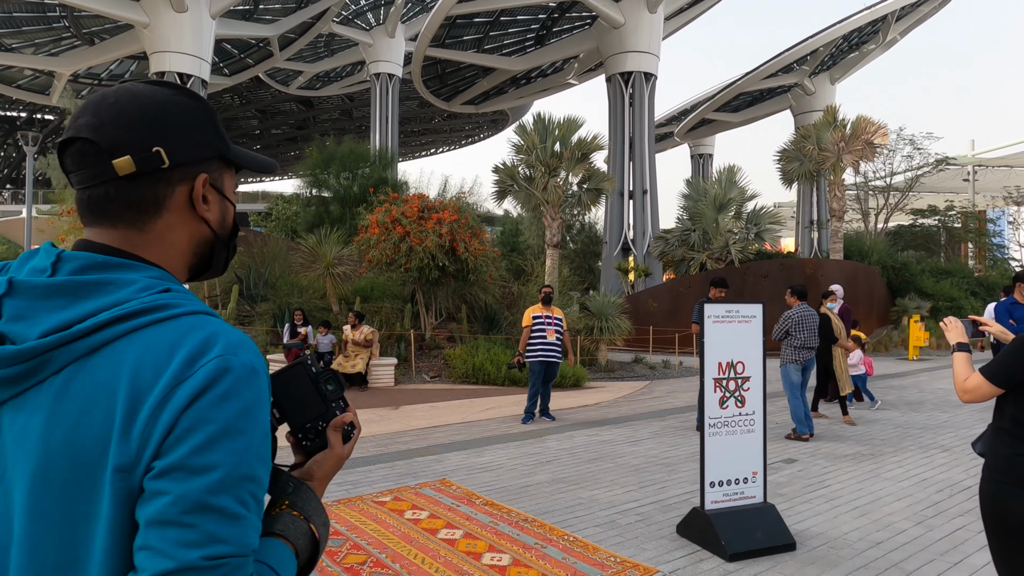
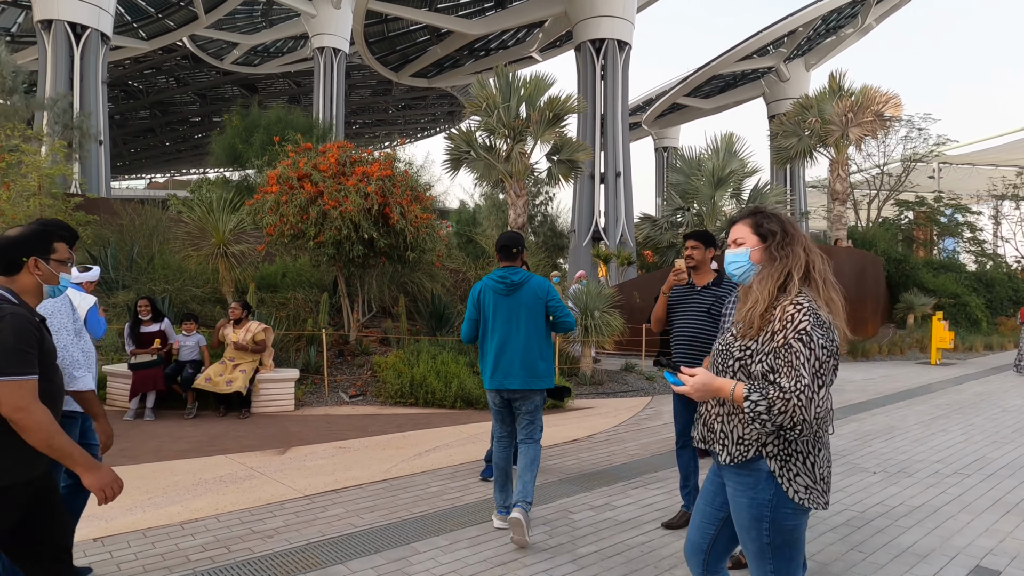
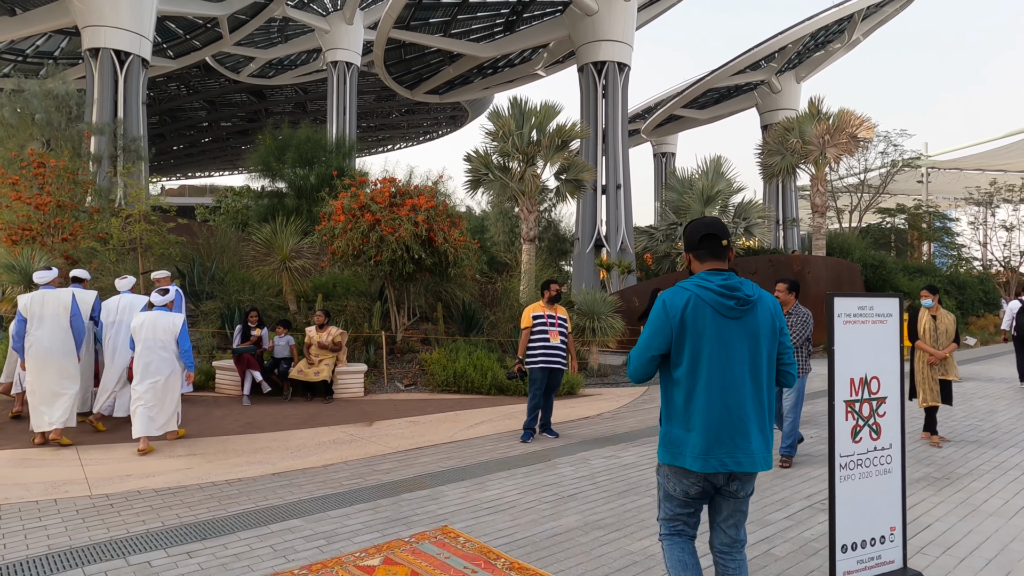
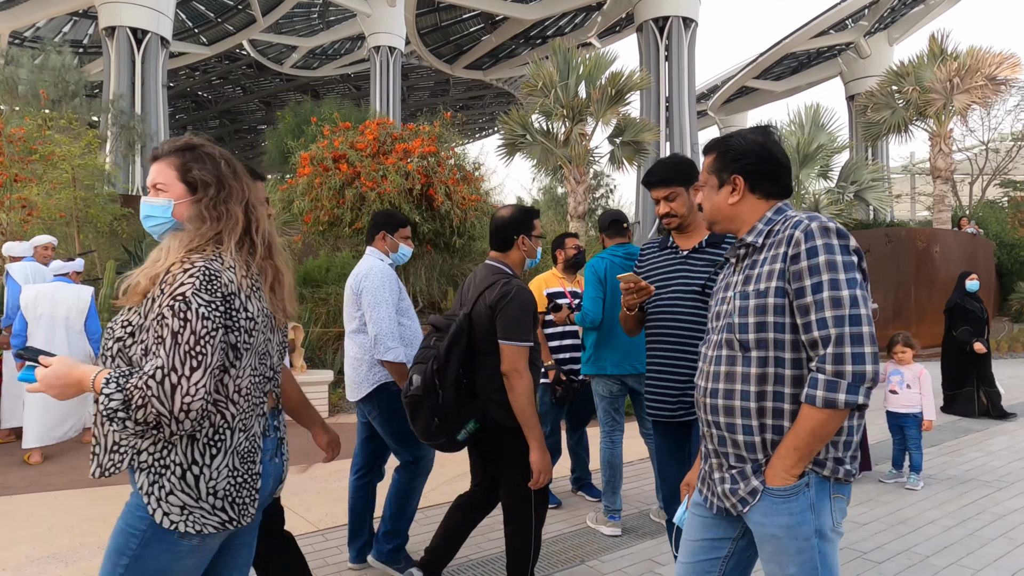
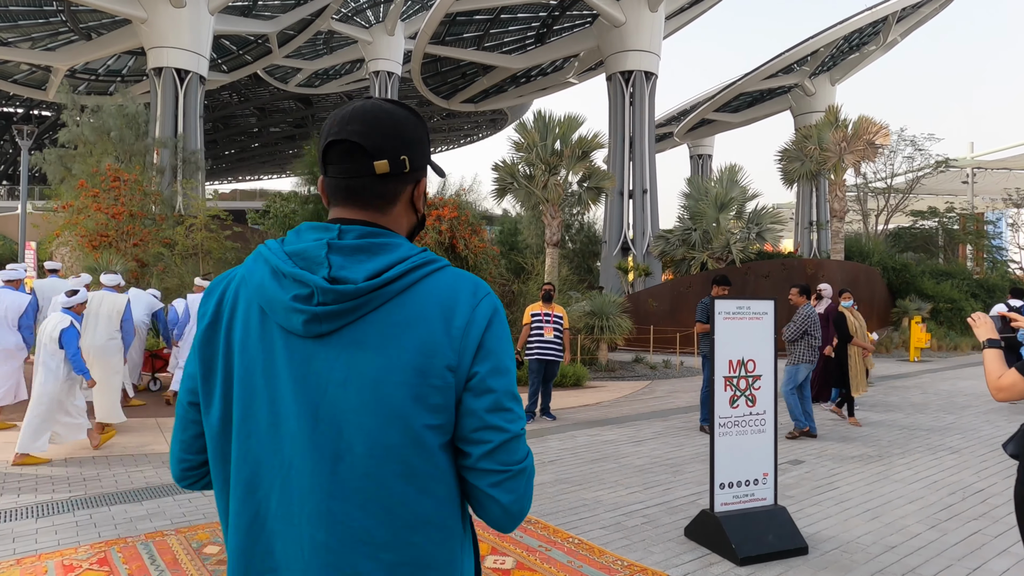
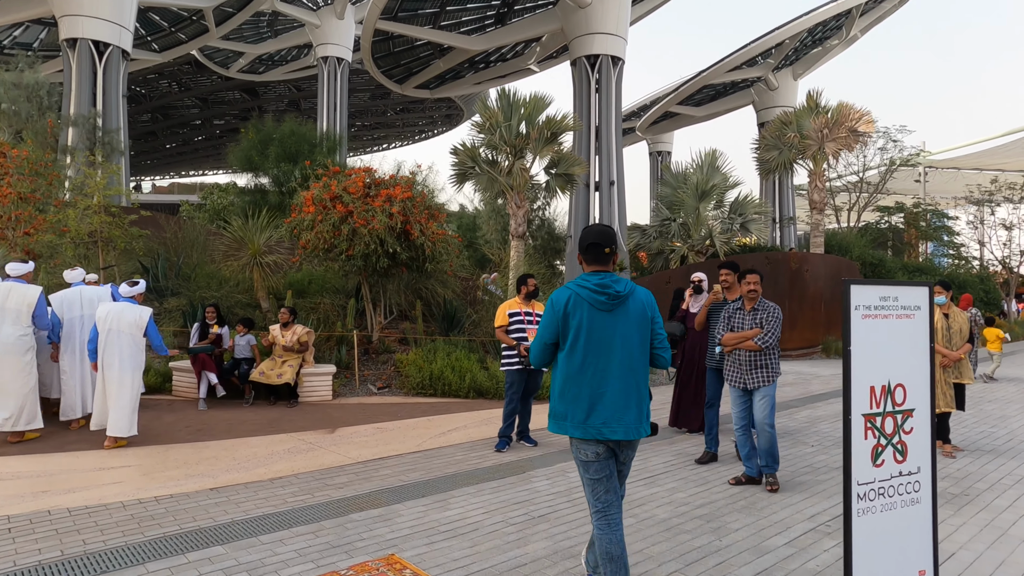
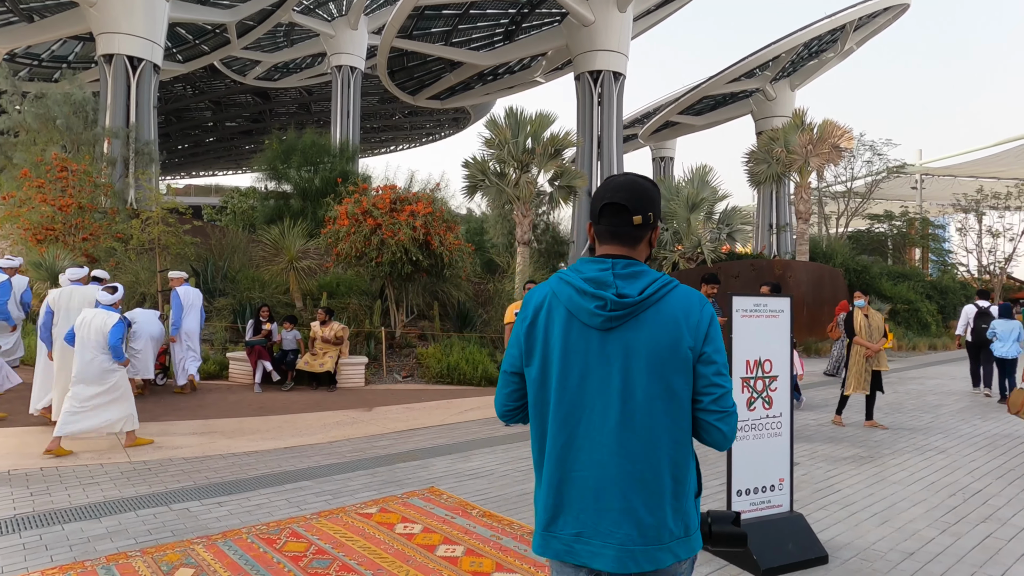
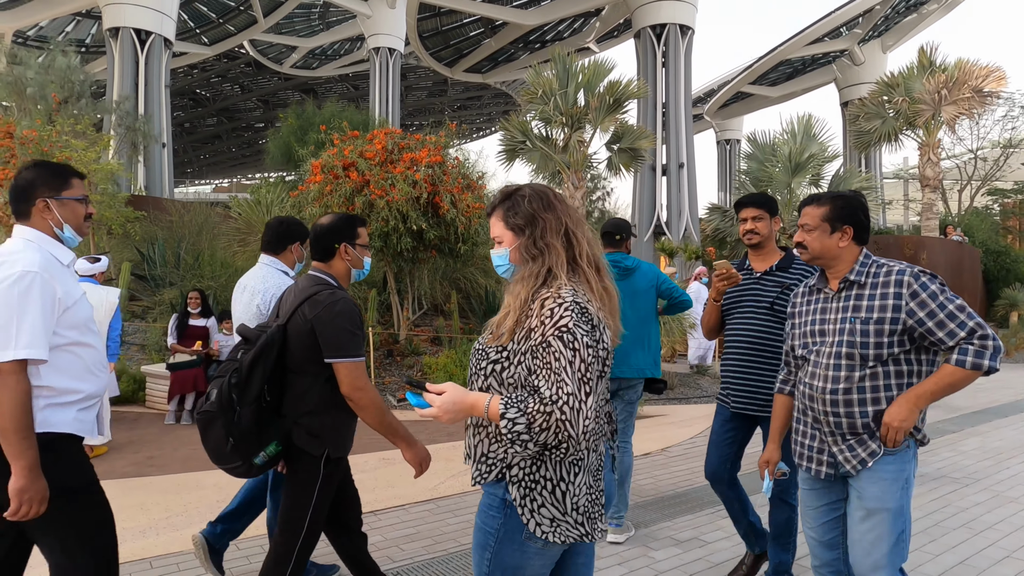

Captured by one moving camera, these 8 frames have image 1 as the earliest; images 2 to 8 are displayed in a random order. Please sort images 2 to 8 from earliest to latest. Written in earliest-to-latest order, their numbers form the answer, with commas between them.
5, 7, 3, 6, 2, 8, 4
